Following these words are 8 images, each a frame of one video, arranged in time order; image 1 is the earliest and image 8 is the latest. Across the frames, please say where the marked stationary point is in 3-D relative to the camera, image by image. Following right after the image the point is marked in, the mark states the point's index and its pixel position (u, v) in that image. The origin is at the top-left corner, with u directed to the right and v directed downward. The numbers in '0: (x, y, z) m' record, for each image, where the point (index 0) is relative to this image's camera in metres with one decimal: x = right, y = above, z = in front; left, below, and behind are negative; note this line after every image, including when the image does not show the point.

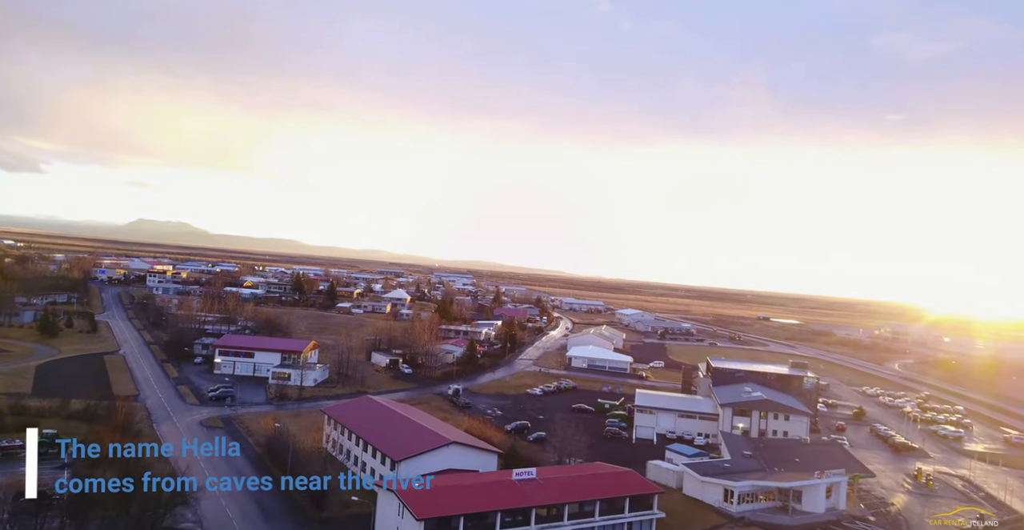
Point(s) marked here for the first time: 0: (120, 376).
0: (-10.7, -3.0, +18.8) m
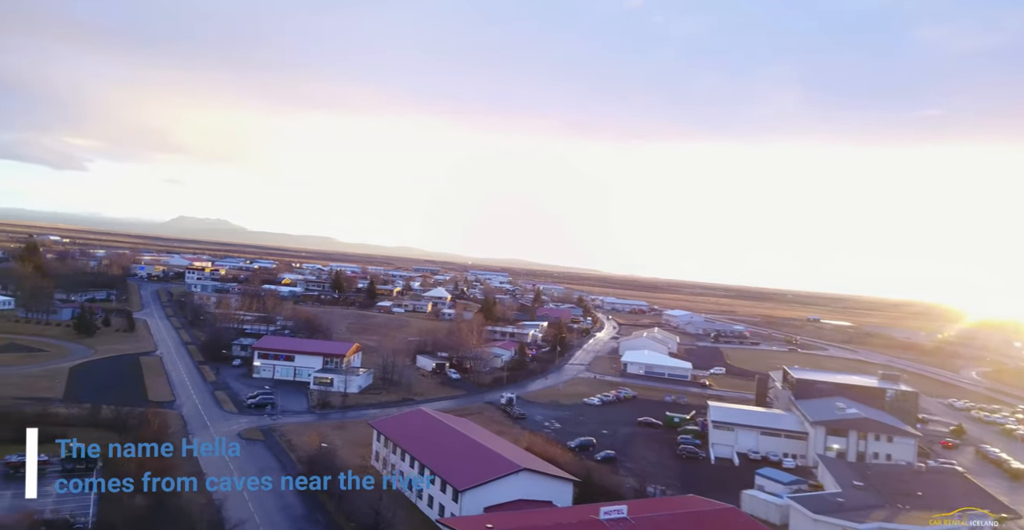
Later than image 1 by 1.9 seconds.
0: (-9.2, -3.0, +17.8) m
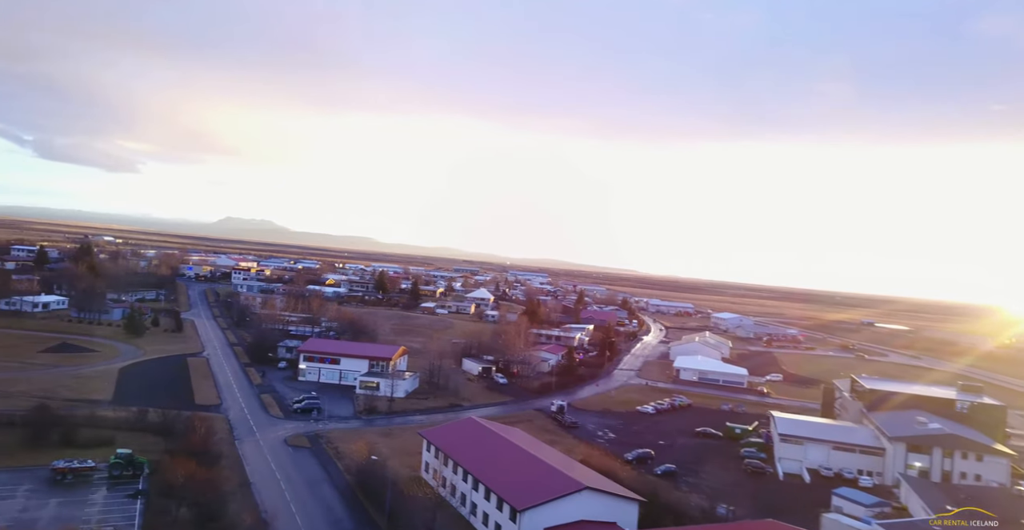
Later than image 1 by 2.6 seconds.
0: (-7.9, -3.0, +17.6) m
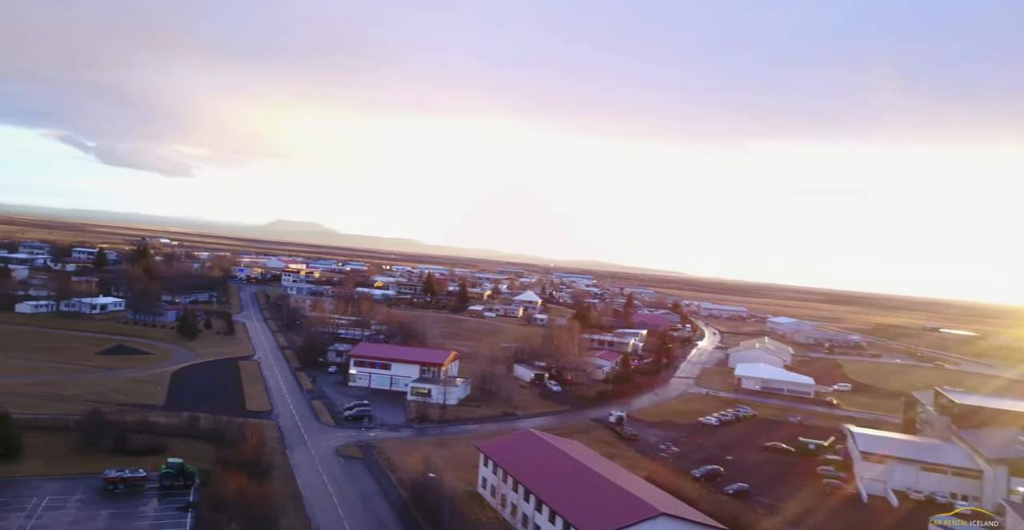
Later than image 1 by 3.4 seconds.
0: (-6.5, -3.1, +17.4) m
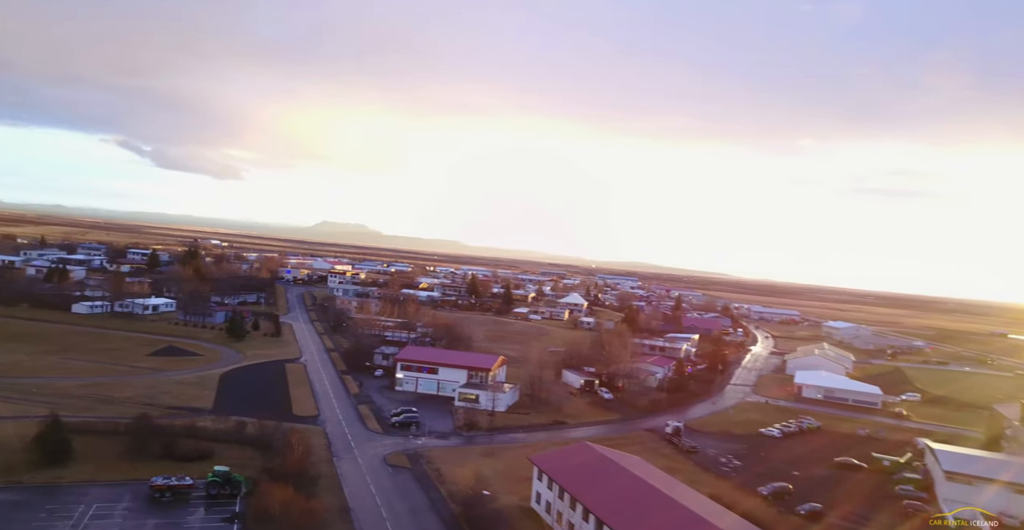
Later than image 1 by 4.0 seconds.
0: (-5.3, -3.1, +17.1) m
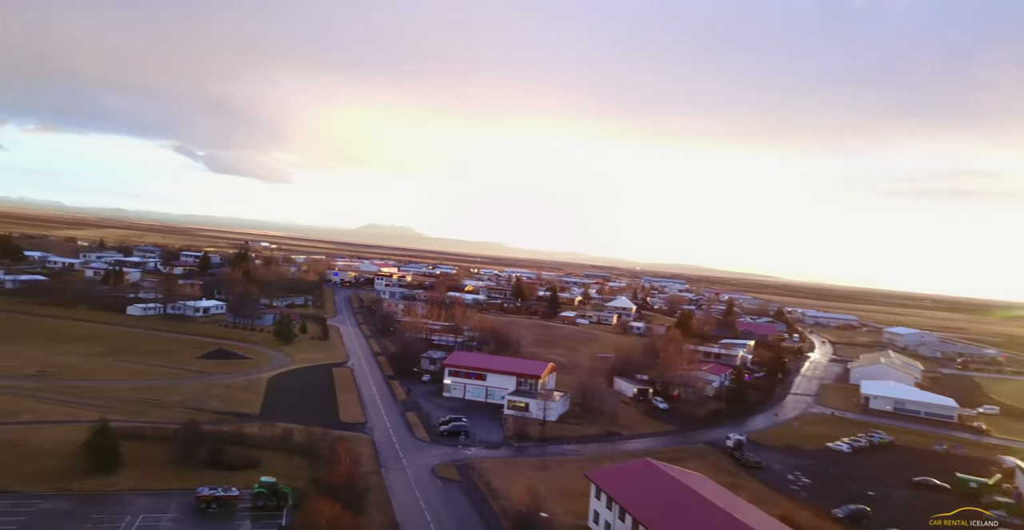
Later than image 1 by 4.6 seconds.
0: (-4.1, -3.2, +16.9) m
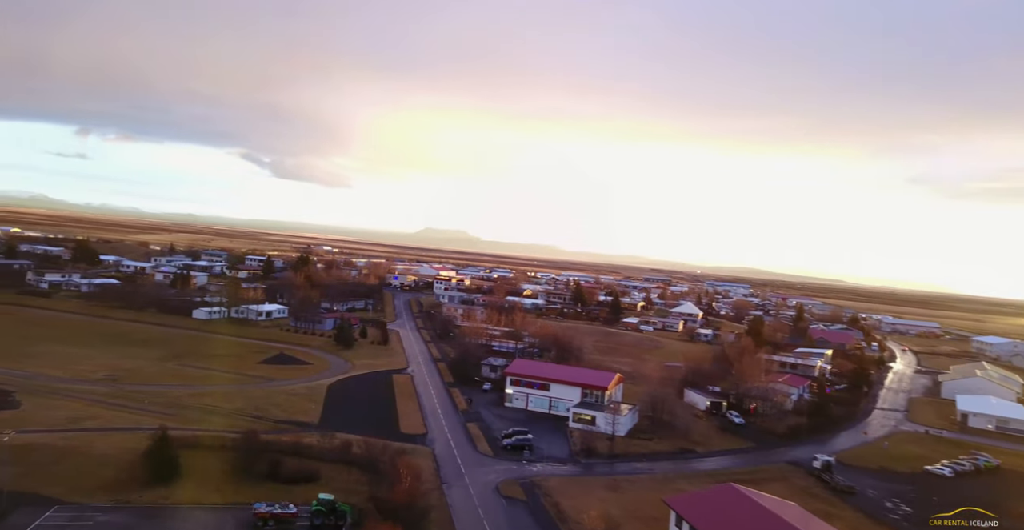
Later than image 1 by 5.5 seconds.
0: (-2.5, -3.3, +16.4) m
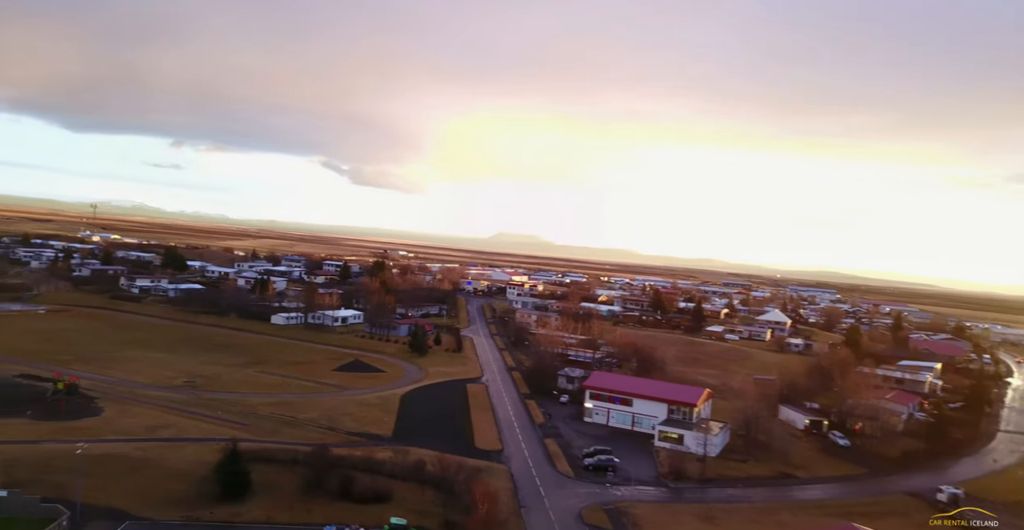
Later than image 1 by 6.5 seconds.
0: (-0.7, -3.5, +15.7) m
